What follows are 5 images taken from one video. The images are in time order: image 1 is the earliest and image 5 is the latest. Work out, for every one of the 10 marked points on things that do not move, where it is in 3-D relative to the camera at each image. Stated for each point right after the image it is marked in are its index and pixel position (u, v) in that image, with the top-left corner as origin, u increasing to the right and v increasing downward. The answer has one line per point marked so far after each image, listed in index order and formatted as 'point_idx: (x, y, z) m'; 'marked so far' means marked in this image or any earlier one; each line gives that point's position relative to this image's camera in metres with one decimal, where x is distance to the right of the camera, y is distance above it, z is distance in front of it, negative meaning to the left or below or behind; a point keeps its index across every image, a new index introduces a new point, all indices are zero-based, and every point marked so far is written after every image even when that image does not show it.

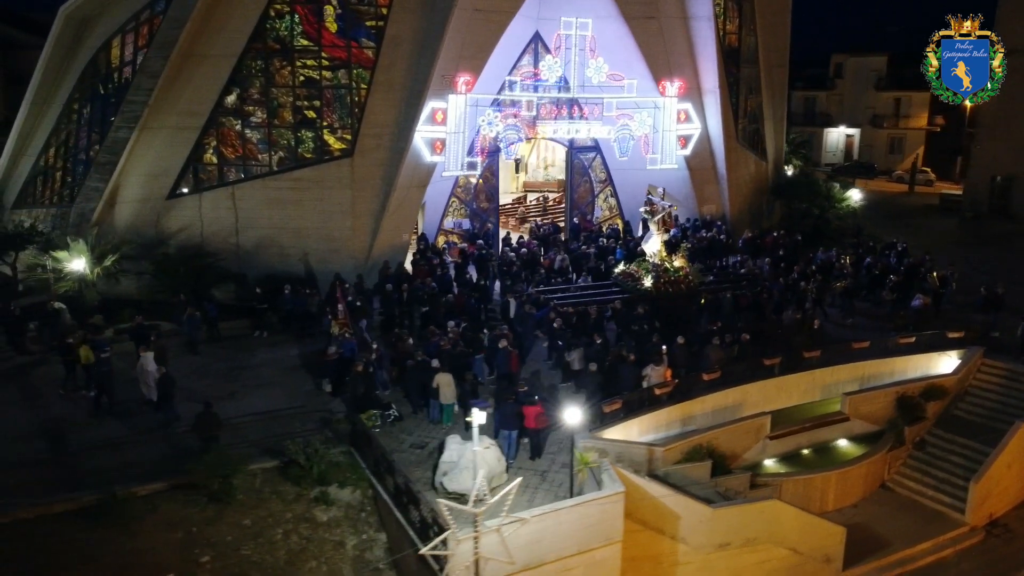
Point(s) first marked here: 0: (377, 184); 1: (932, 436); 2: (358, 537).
0: (-3.1, +2.4, +19.1) m
1: (+8.0, -2.8, +15.5) m
2: (-2.1, -3.4, +11.3) m
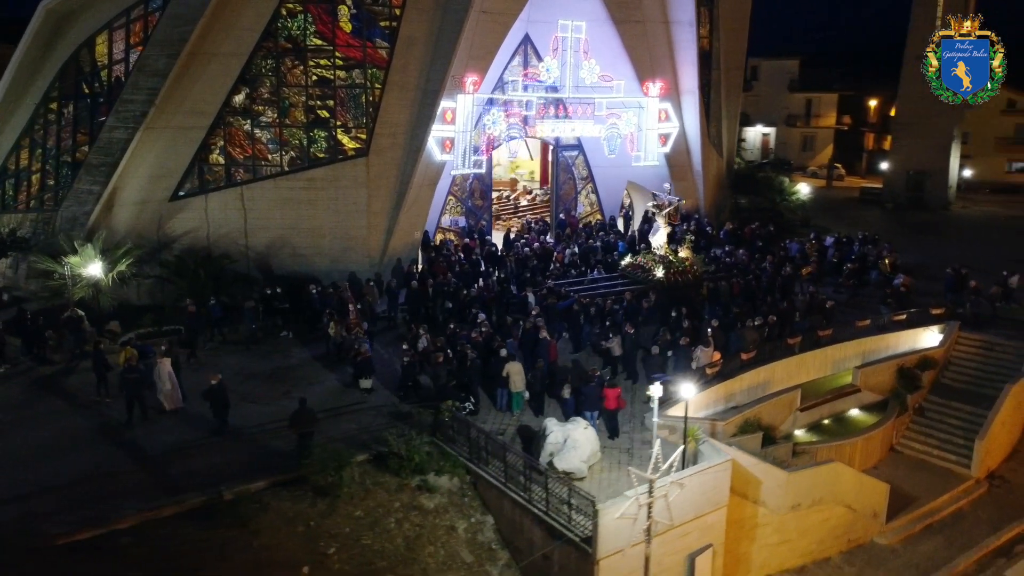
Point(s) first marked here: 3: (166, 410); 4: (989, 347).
0: (-2.8, +2.5, +19.3) m
1: (+8.8, -2.4, +17.2) m
2: (-0.6, -3.3, +11.7) m
3: (-6.0, -2.1, +14.2) m
4: (+10.3, -1.3, +17.8) m
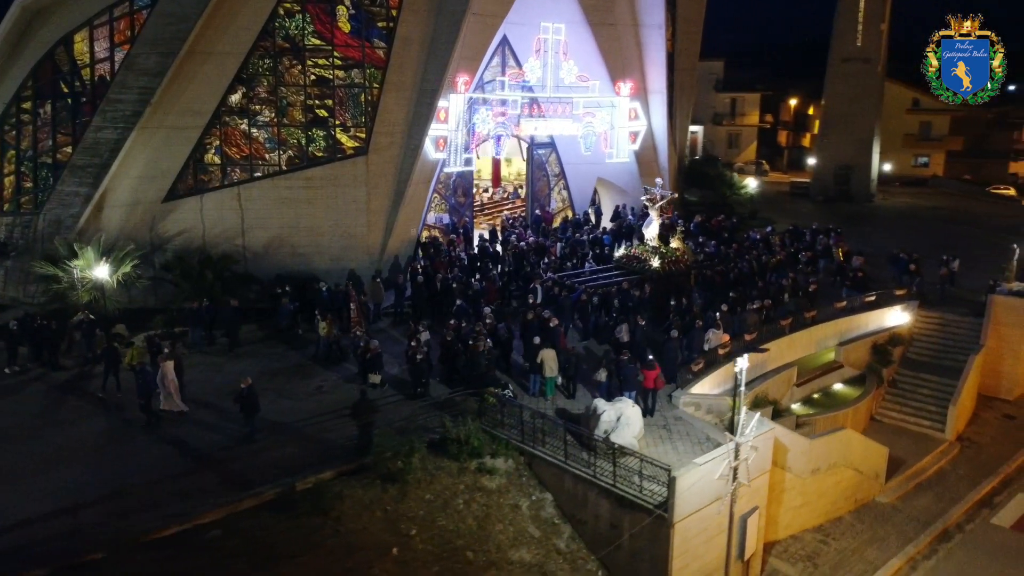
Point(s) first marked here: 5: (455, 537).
0: (-2.9, +2.5, +19.6) m
1: (+9.0, -2.0, +18.9) m
2: (+0.2, -3.2, +12.3) m
3: (-5.4, -2.1, +14.2) m
4: (+10.3, -0.8, +19.6) m
5: (-0.8, -3.5, +11.4) m
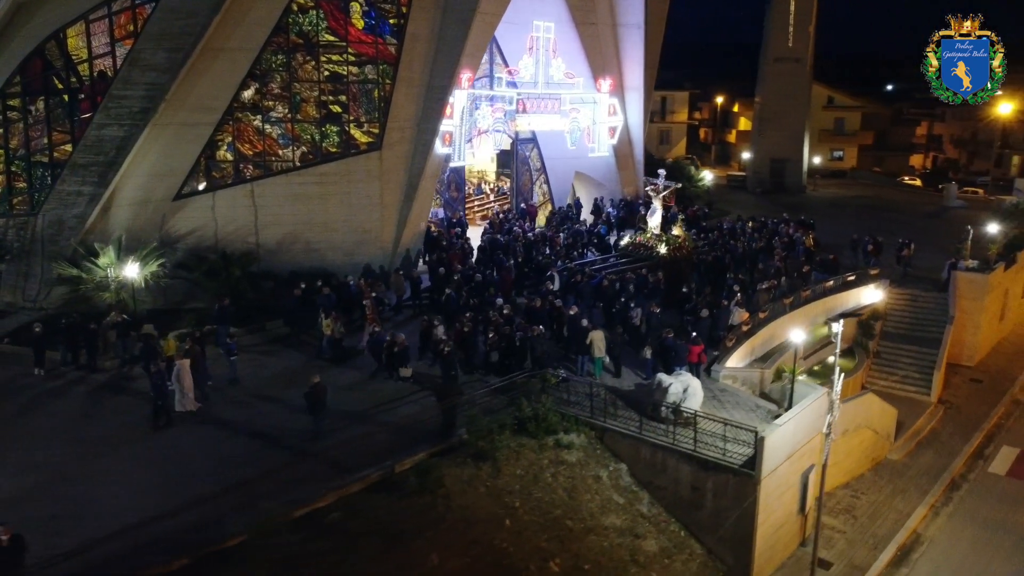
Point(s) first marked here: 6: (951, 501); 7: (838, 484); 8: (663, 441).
0: (-2.7, +2.7, +19.9) m
1: (+9.3, -1.5, +20.6) m
2: (+1.5, -2.9, +13.0) m
3: (-4.4, -2.0, +14.2) m
4: (+10.5, -0.3, +21.5) m
5: (+0.6, -3.2, +12.0) m
6: (+8.1, -3.9, +15.2) m
7: (+6.1, -3.7, +15.3) m
8: (+2.3, -2.4, +12.7) m
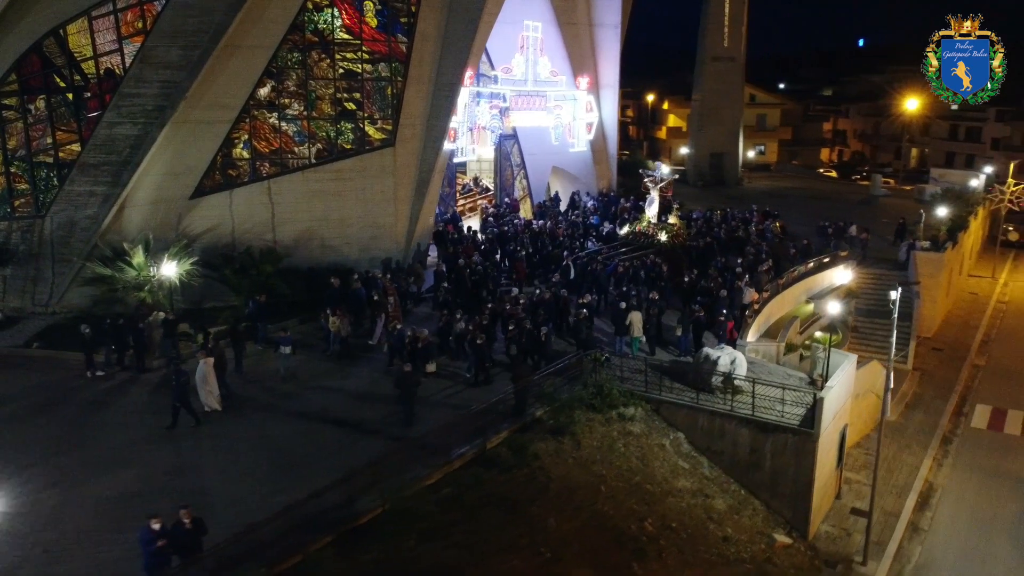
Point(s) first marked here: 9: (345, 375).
0: (-2.5, +2.9, +20.3) m
1: (+9.5, -0.9, +22.5) m
2: (+2.6, -2.6, +14.0) m
3: (-3.3, -1.9, +14.5) m
4: (+10.5, +0.3, +23.5) m
5: (+1.9, -2.9, +12.9) m
6: (+9.0, -3.4, +17.0) m
7: (+7.0, -3.2, +16.9) m
8: (+3.5, -2.0, +13.8) m
9: (-3.1, -1.6, +15.3) m
